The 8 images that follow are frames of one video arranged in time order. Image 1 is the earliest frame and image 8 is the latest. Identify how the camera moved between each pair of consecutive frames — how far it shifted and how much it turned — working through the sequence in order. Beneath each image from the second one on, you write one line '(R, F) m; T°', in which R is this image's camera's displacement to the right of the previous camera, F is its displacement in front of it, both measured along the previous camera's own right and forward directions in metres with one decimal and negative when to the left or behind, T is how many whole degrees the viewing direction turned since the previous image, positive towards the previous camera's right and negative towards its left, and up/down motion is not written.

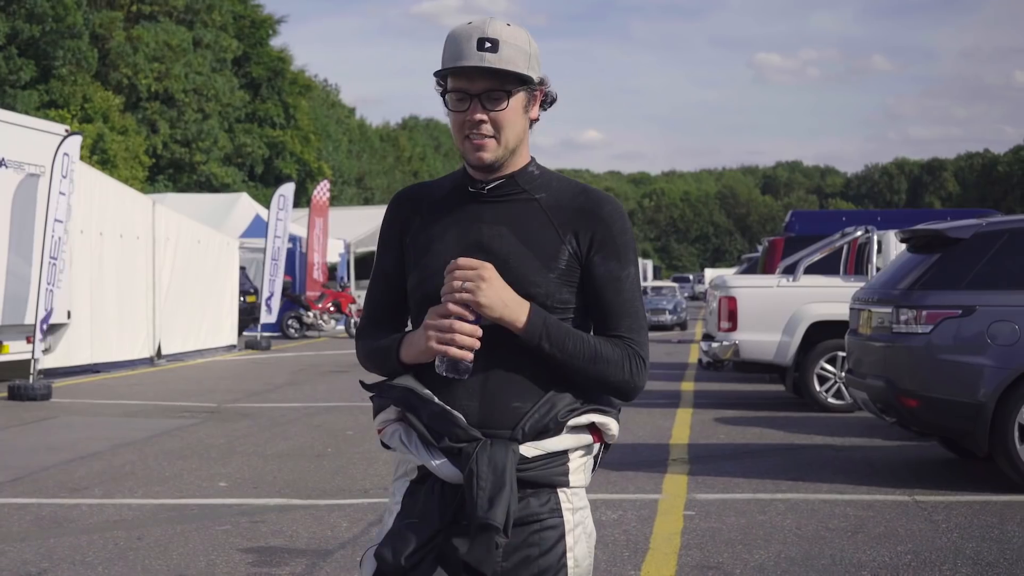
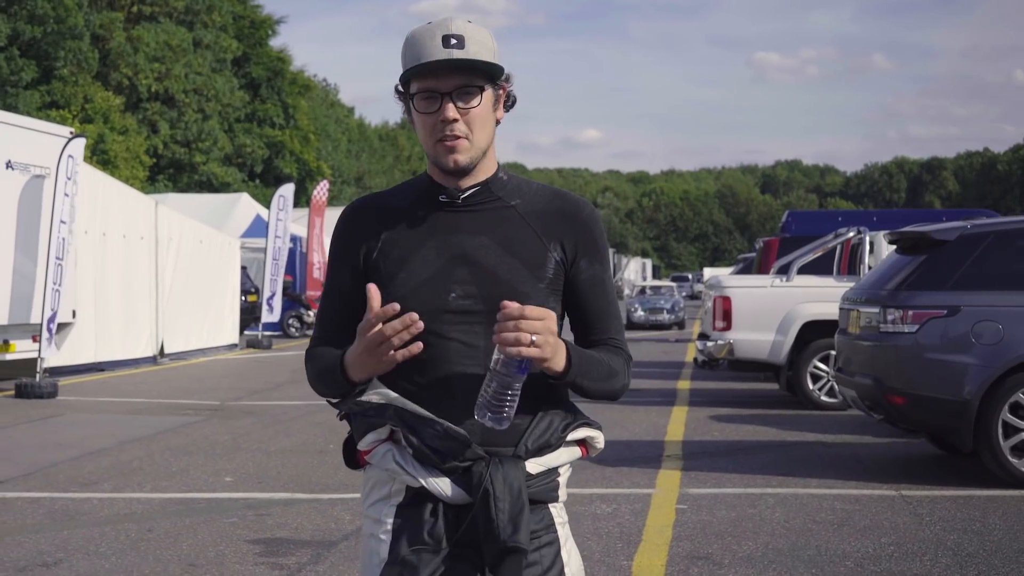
(0.0, -0.2) m; 0°
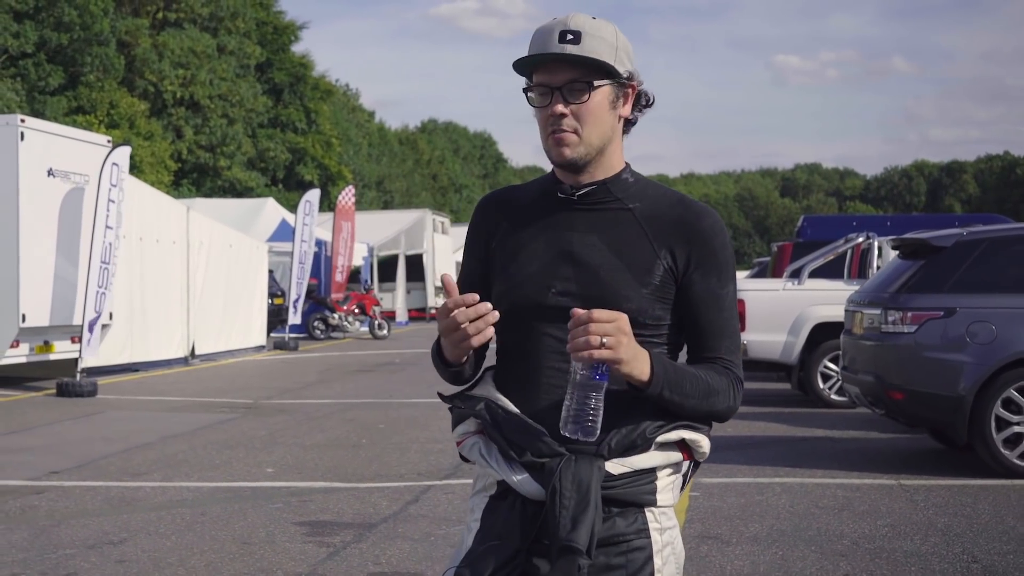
(0.0, -0.5) m; -1°
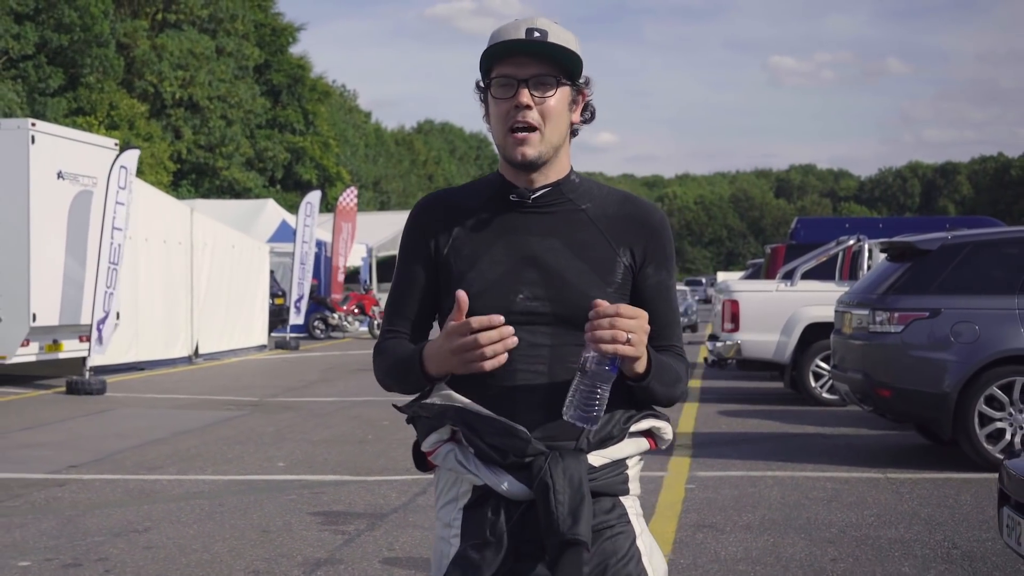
(-0.1, -0.3) m; 0°
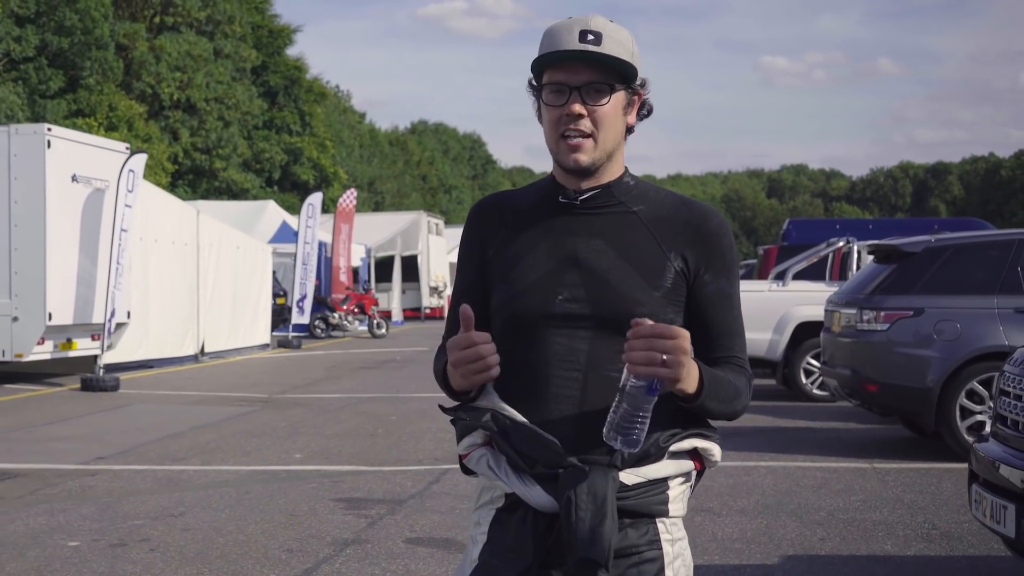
(-0.1, -0.5) m; 0°
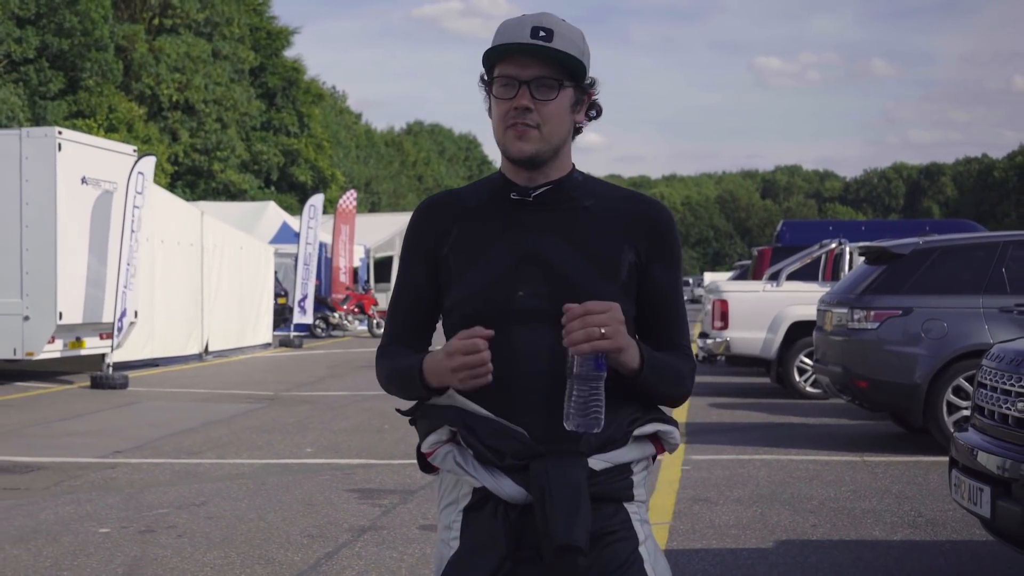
(-0.1, -0.3) m; 0°
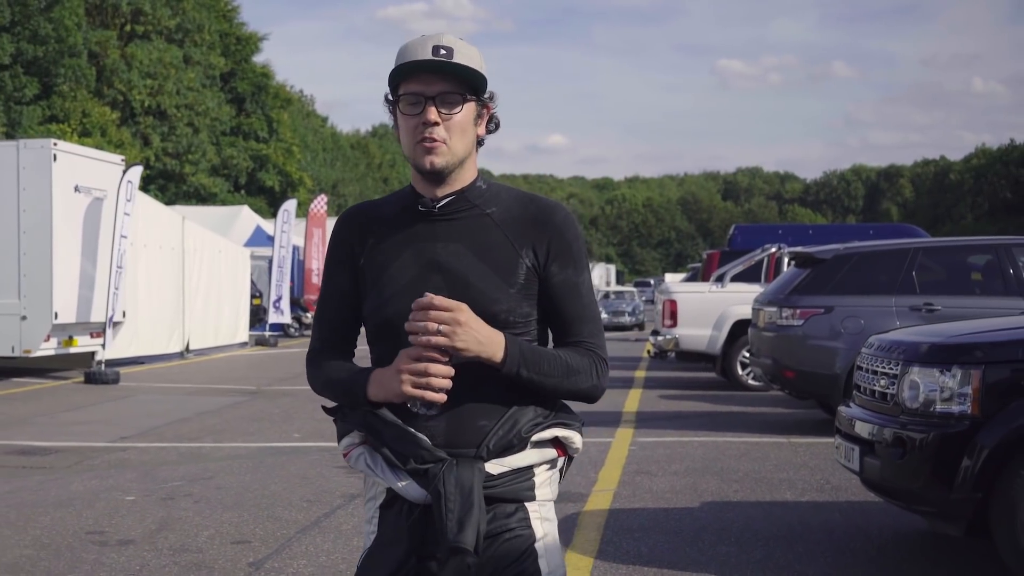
(0.0, -1.2) m; +2°
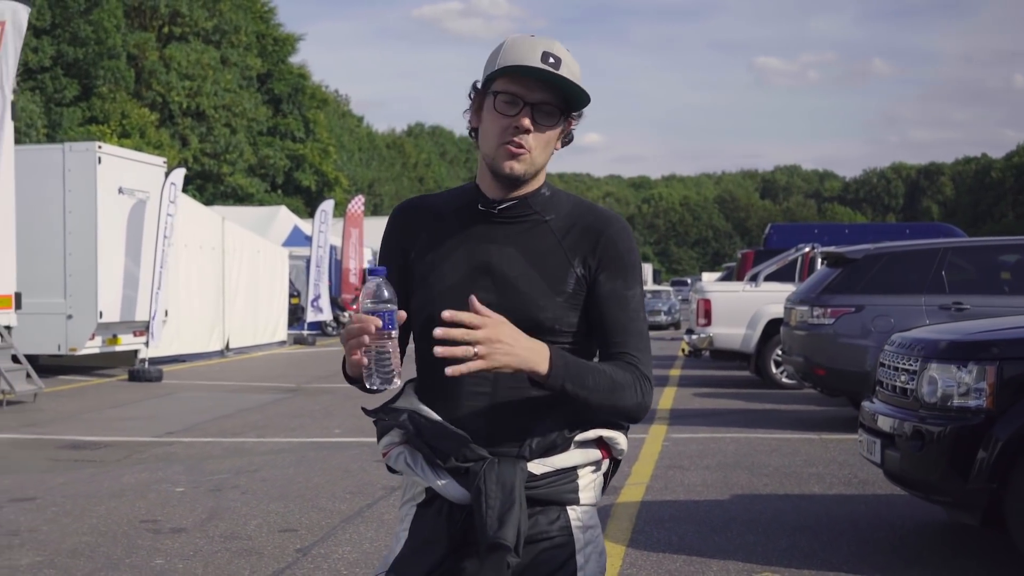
(0.0, -0.2) m; -2°
